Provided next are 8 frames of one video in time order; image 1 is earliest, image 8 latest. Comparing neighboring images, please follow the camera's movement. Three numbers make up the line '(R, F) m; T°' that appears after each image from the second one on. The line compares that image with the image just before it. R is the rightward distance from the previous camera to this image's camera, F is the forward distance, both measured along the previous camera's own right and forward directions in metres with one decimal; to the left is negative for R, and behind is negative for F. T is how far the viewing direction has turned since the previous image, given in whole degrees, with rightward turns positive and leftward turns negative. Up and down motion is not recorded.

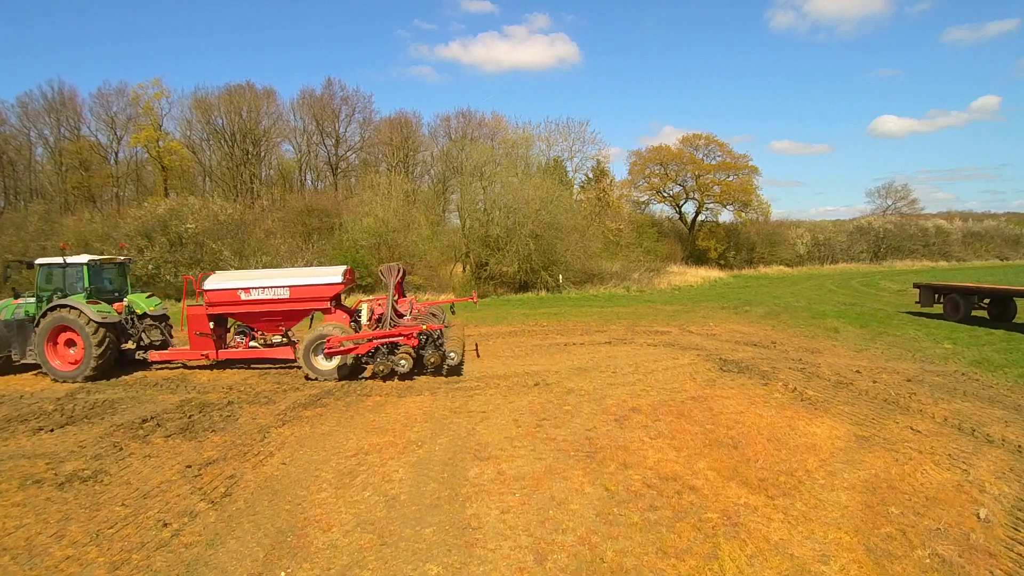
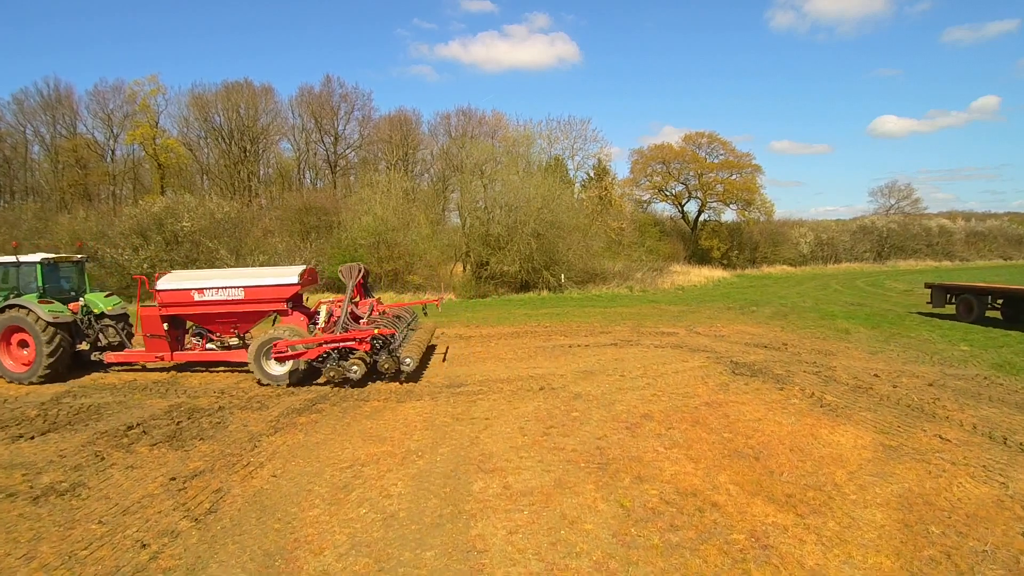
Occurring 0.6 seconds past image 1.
(-0.1, +0.4) m; 0°
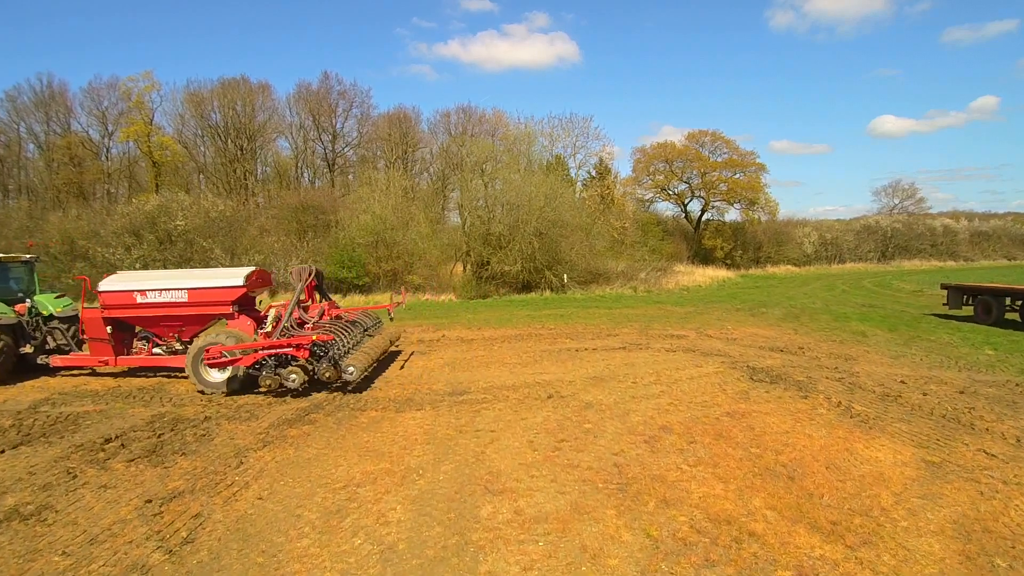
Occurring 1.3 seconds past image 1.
(-0.1, +0.5) m; 0°
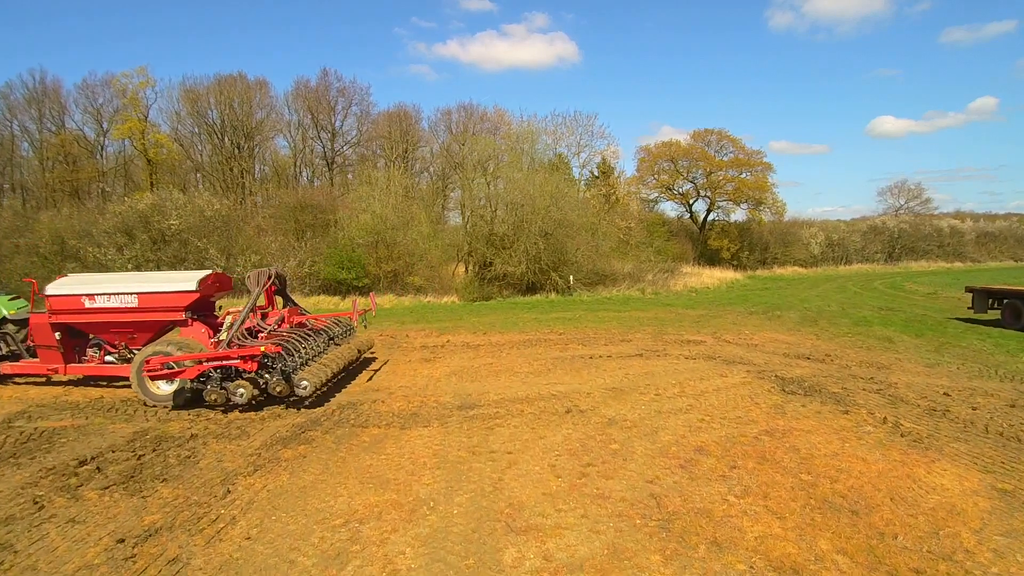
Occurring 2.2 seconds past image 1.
(-0.2, +0.7) m; 0°
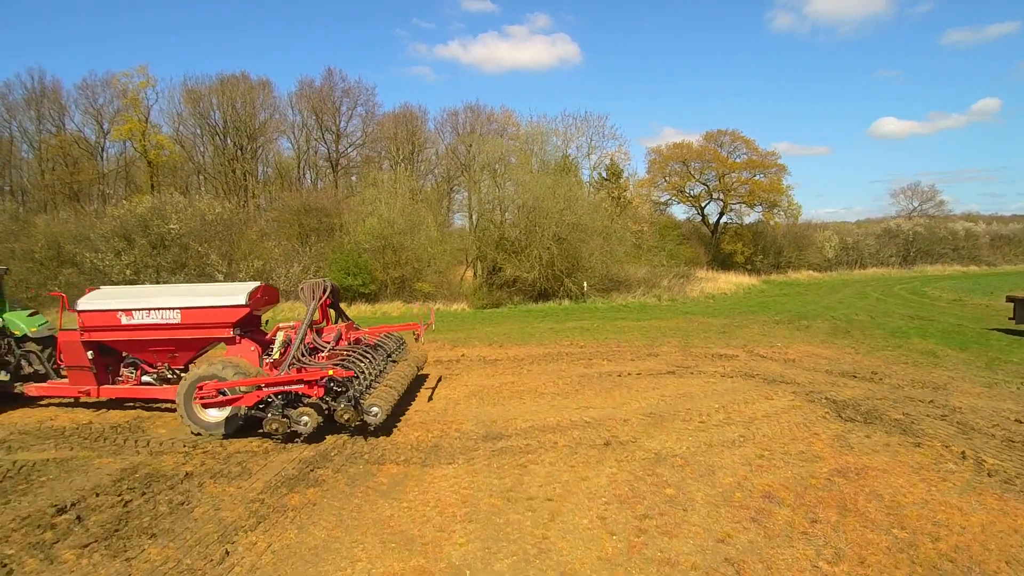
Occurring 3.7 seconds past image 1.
(-0.3, +0.8) m; 0°
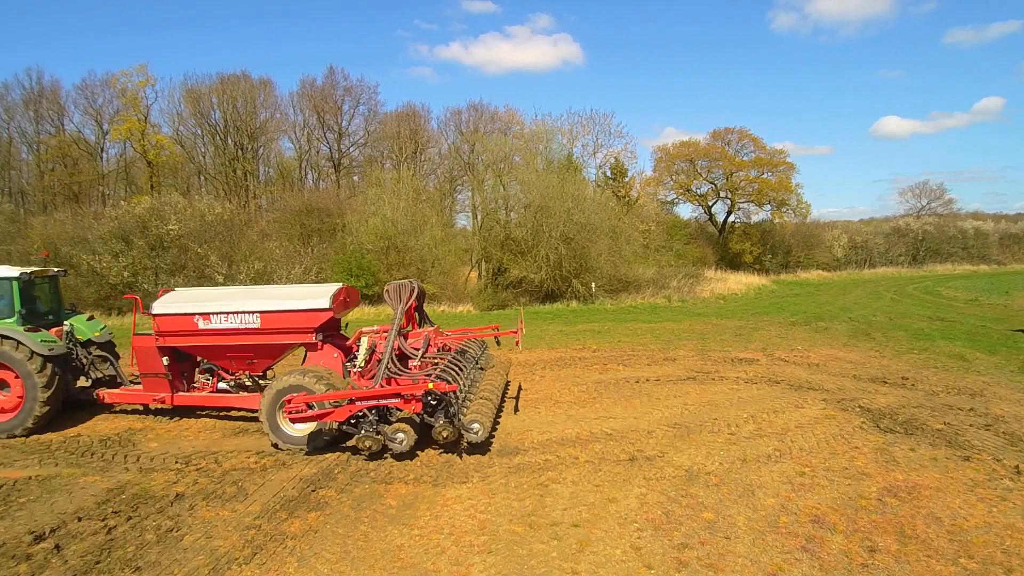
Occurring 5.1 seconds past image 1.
(-0.2, +0.5) m; 0°
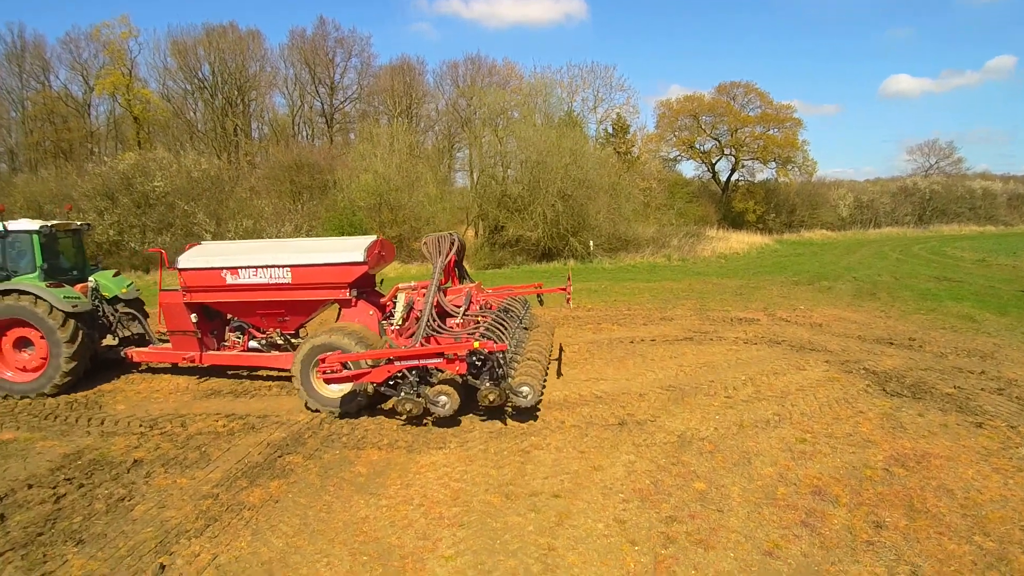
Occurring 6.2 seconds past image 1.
(+0.2, +0.5) m; 0°
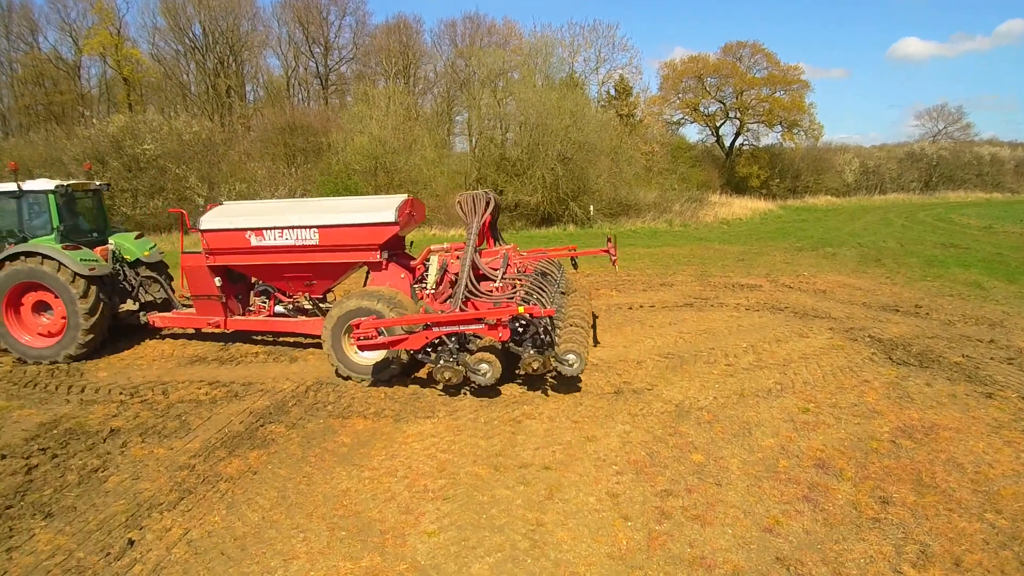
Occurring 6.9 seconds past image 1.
(+0.1, +0.3) m; 0°
